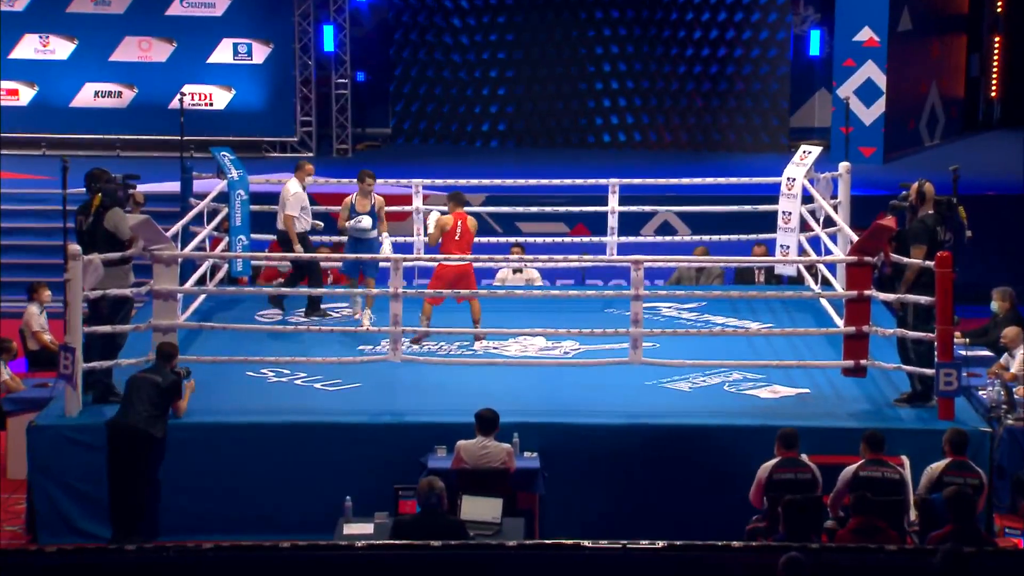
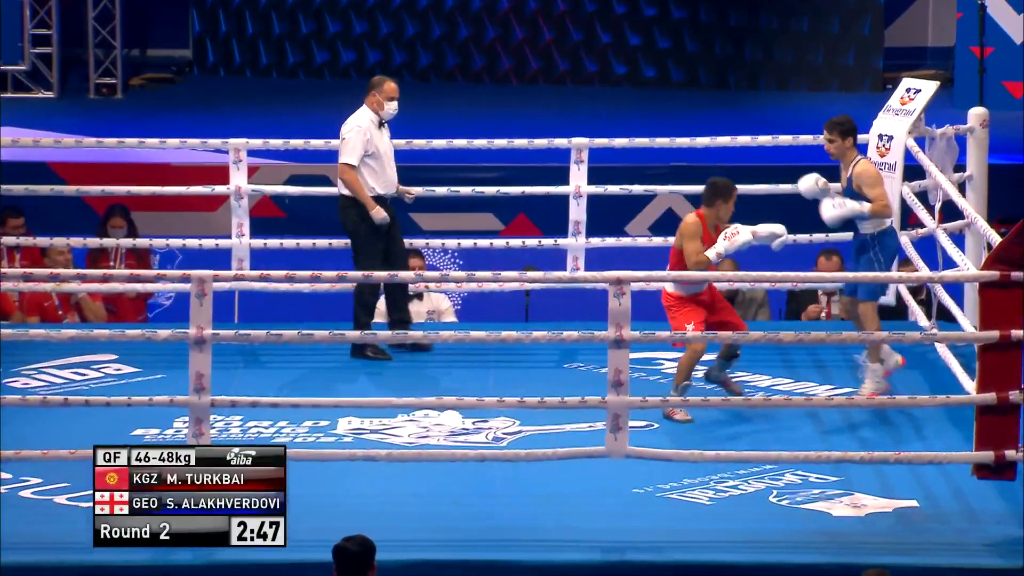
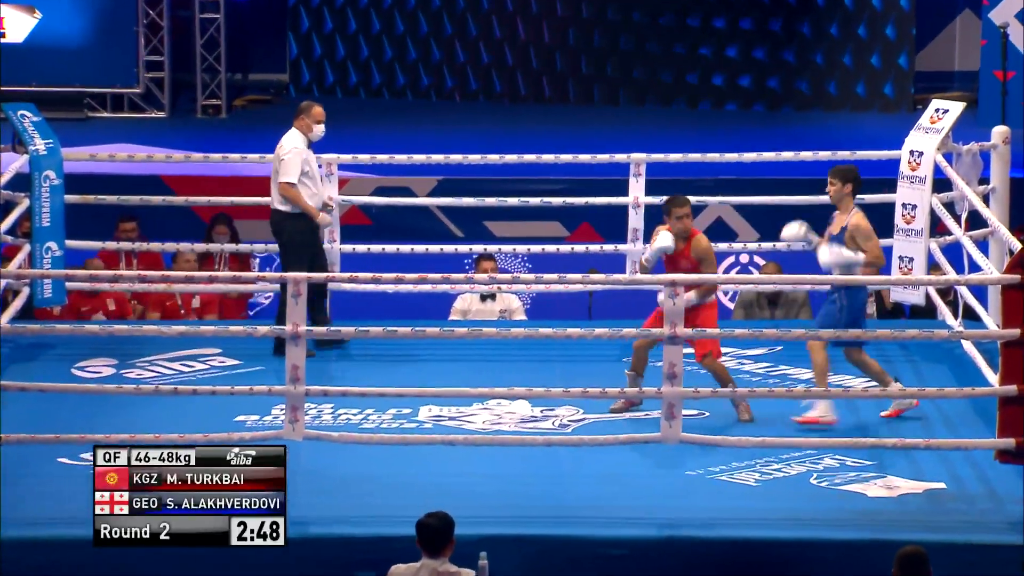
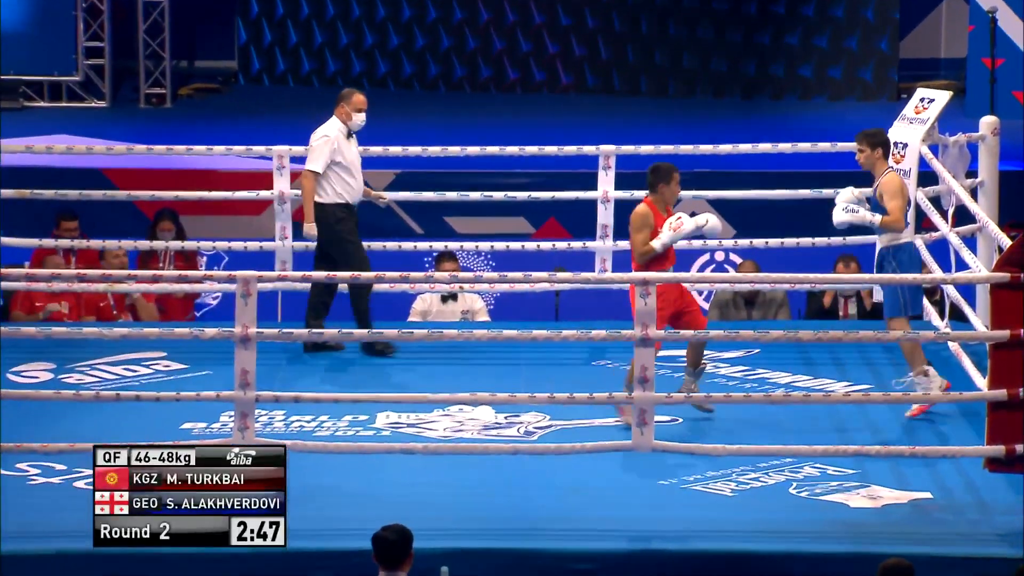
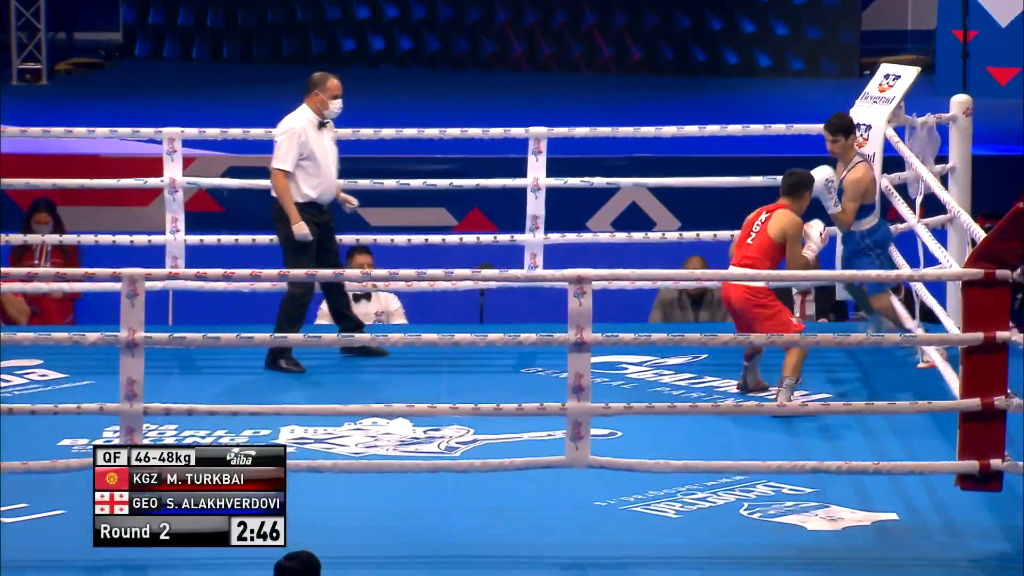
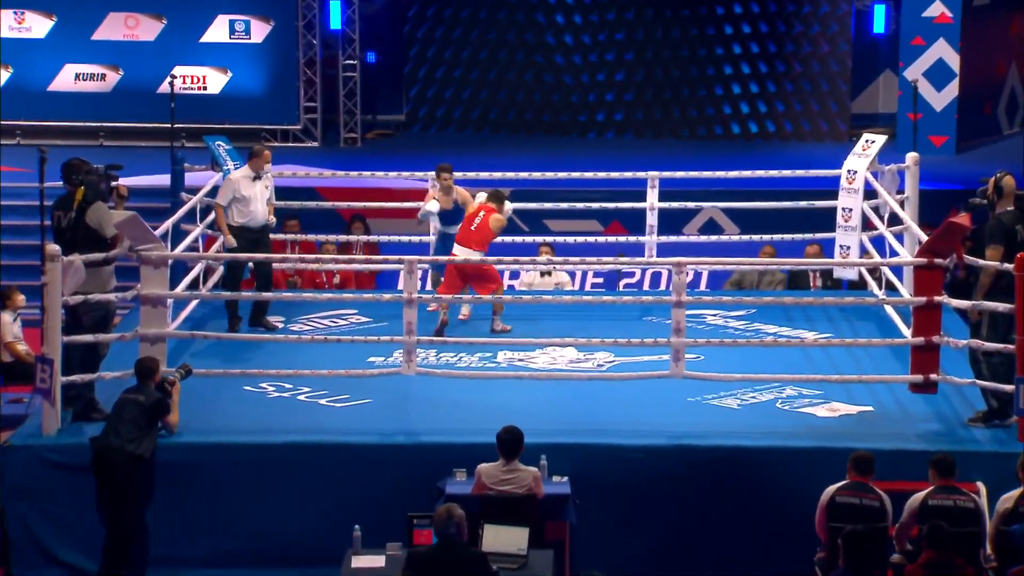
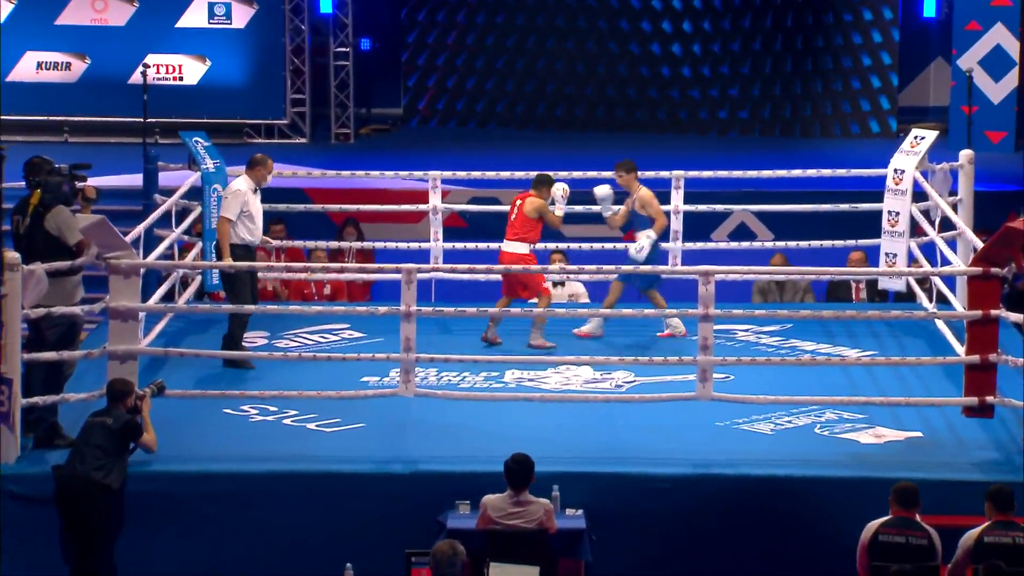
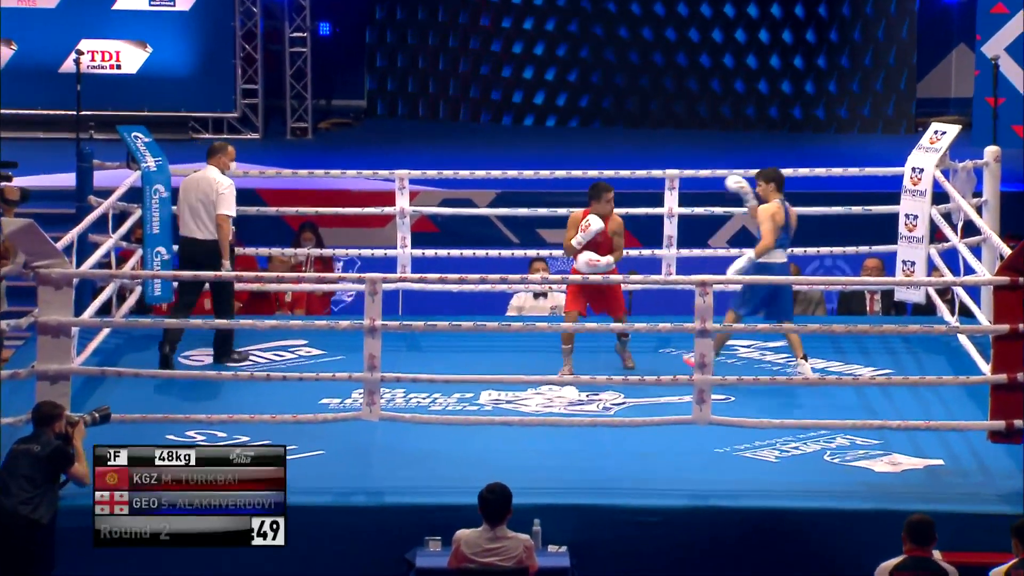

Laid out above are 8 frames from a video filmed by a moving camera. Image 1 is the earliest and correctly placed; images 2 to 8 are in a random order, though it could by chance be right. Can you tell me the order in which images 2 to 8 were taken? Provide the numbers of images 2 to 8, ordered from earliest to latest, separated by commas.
6, 7, 8, 3, 4, 2, 5
